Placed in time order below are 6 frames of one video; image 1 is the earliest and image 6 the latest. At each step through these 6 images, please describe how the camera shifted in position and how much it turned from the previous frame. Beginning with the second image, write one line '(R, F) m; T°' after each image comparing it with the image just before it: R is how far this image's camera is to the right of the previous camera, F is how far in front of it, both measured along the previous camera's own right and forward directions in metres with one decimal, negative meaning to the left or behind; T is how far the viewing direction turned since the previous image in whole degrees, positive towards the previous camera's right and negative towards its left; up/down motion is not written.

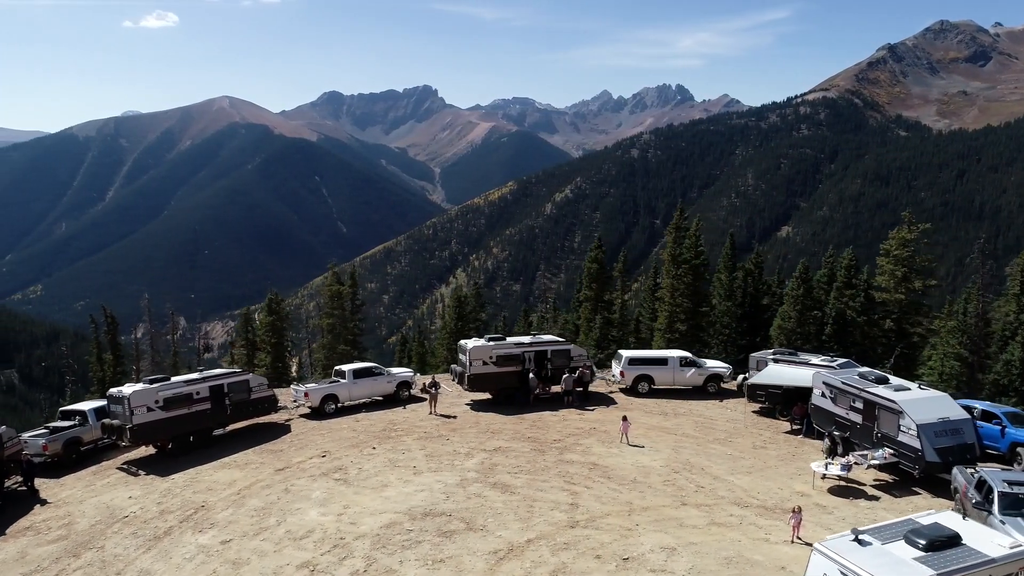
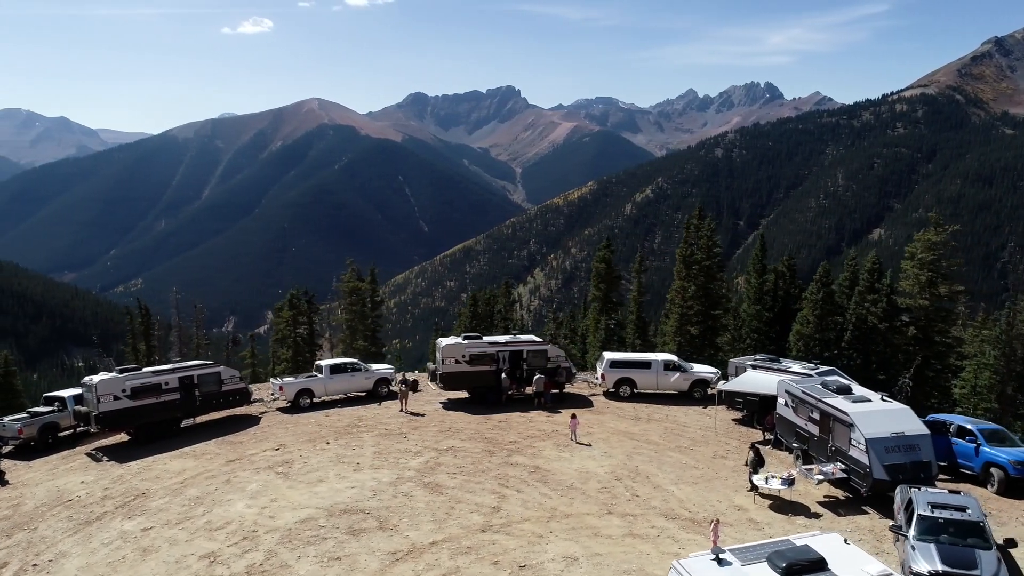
(+4.6, +0.7) m; -6°
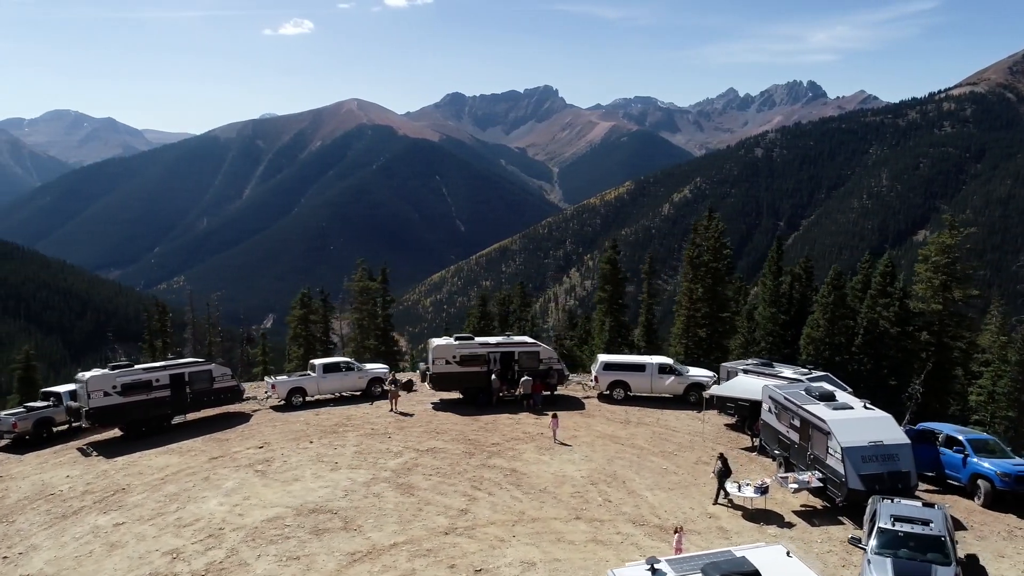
(+1.9, +0.3) m; -3°
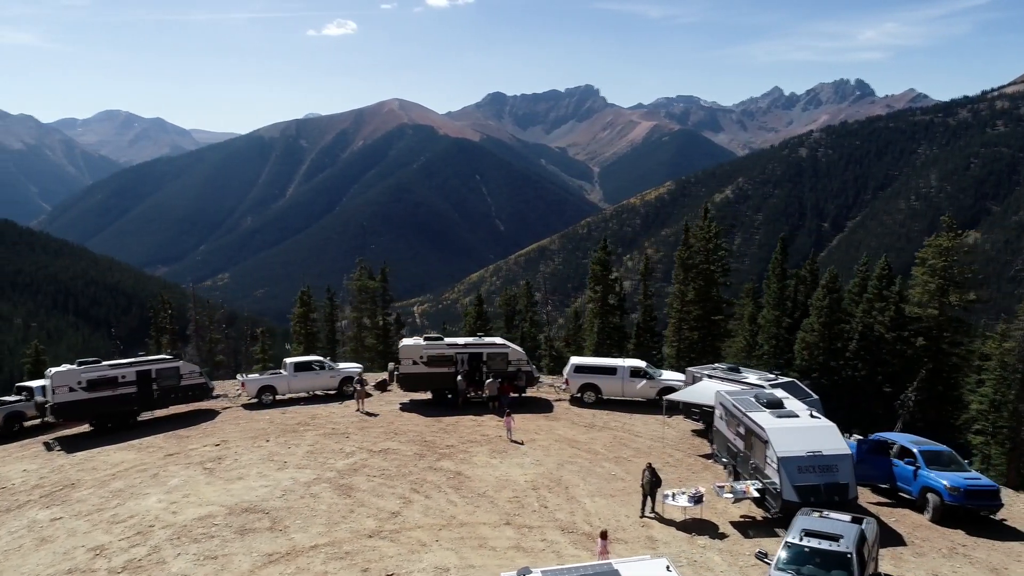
(+3.0, +0.4) m; -3°
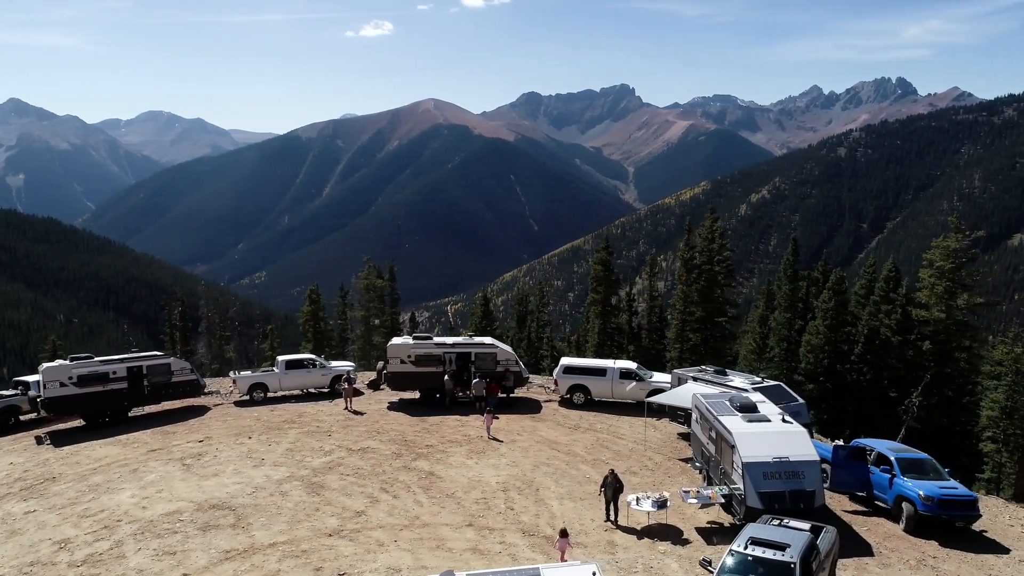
(+1.9, +0.2) m; -2°
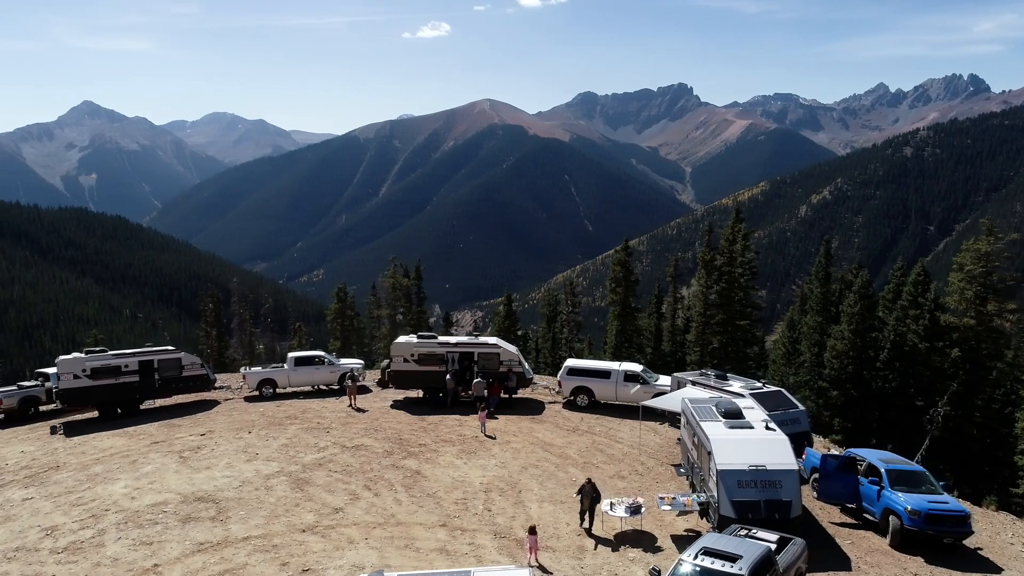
(+2.1, +0.2) m; -4°
